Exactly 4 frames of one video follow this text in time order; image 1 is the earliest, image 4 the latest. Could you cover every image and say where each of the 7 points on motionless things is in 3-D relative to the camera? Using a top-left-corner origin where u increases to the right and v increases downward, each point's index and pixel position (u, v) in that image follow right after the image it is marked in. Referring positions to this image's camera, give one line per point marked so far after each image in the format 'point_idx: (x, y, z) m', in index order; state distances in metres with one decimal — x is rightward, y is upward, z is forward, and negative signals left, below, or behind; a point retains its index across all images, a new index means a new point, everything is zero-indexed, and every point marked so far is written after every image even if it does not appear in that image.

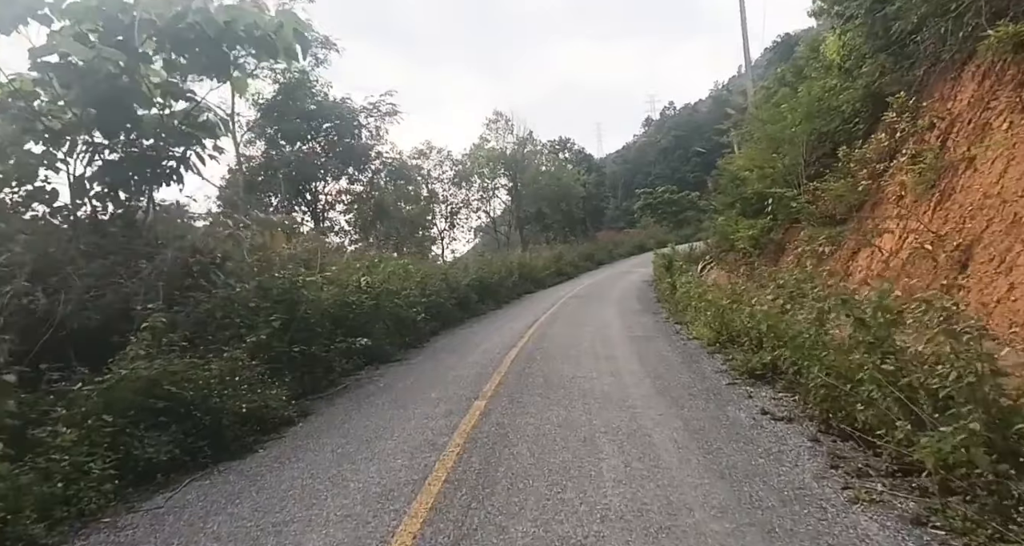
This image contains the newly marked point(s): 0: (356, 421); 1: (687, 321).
0: (-1.9, -1.8, +6.6) m
1: (+4.0, -1.1, +12.8) m
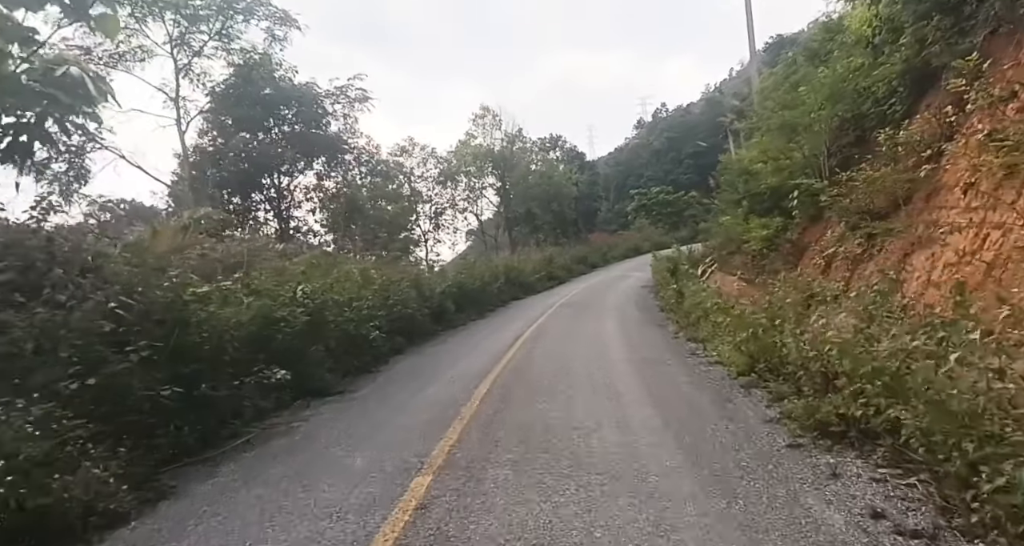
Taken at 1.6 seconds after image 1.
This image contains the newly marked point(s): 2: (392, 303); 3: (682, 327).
0: (-2.2, -1.8, +4.3) m
1: (+3.6, -1.3, +10.5) m
2: (-2.8, -0.7, +12.8) m
3: (+3.9, -1.2, +12.8) m
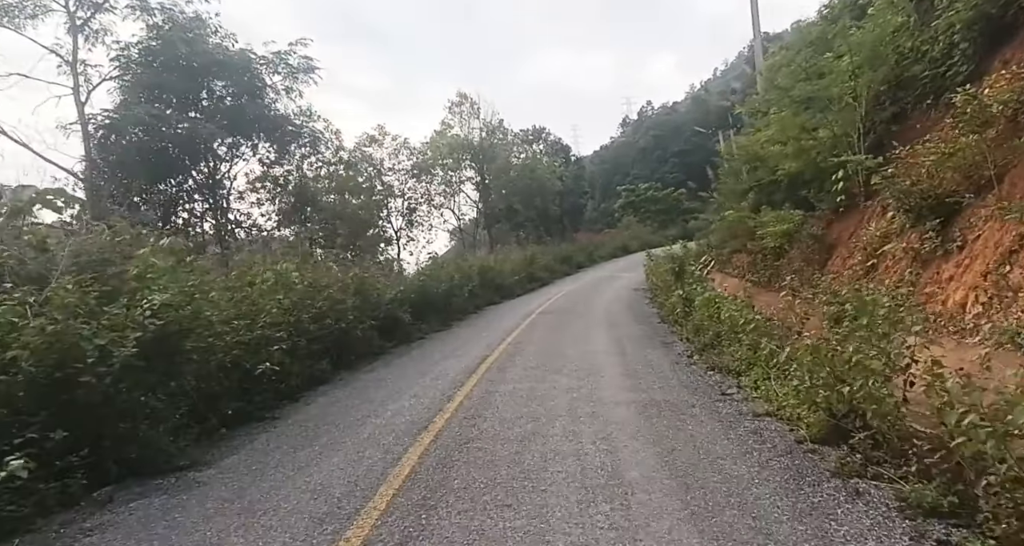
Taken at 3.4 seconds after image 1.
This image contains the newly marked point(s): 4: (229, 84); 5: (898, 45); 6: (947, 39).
0: (-2.6, -1.9, +1.2) m
1: (+3.0, -1.3, +7.6) m
2: (-3.4, -0.8, +9.7) m
3: (+3.2, -1.2, +9.8) m
4: (-9.3, +6.2, +18.6) m
5: (+8.5, +5.0, +12.1) m
6: (+8.6, +4.6, +11.0) m
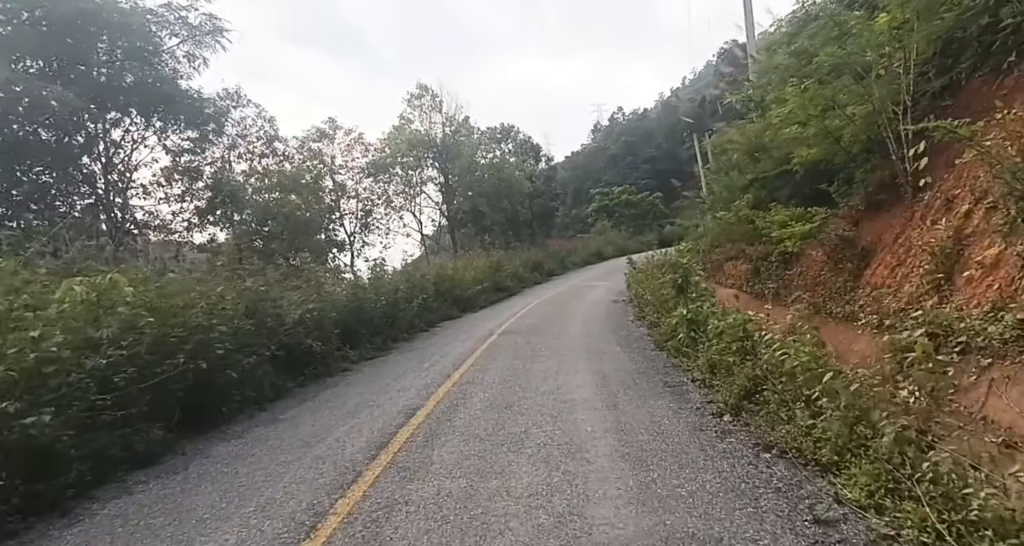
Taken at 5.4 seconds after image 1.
0: (-2.9, -2.0, -2.2) m
1: (+2.4, -1.5, +4.5) m
2: (-4.1, -1.0, +6.3) m
3: (+2.5, -1.4, +6.7) m
4: (-10.5, +5.9, +15.0) m
5: (+7.6, +4.8, +9.4) m
6: (+7.8, +4.4, +8.3) m
